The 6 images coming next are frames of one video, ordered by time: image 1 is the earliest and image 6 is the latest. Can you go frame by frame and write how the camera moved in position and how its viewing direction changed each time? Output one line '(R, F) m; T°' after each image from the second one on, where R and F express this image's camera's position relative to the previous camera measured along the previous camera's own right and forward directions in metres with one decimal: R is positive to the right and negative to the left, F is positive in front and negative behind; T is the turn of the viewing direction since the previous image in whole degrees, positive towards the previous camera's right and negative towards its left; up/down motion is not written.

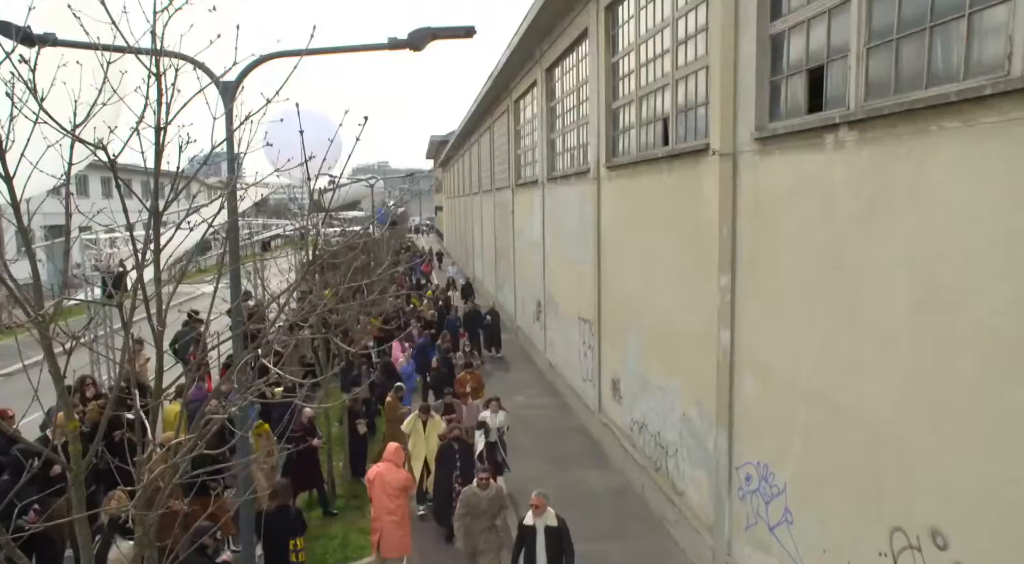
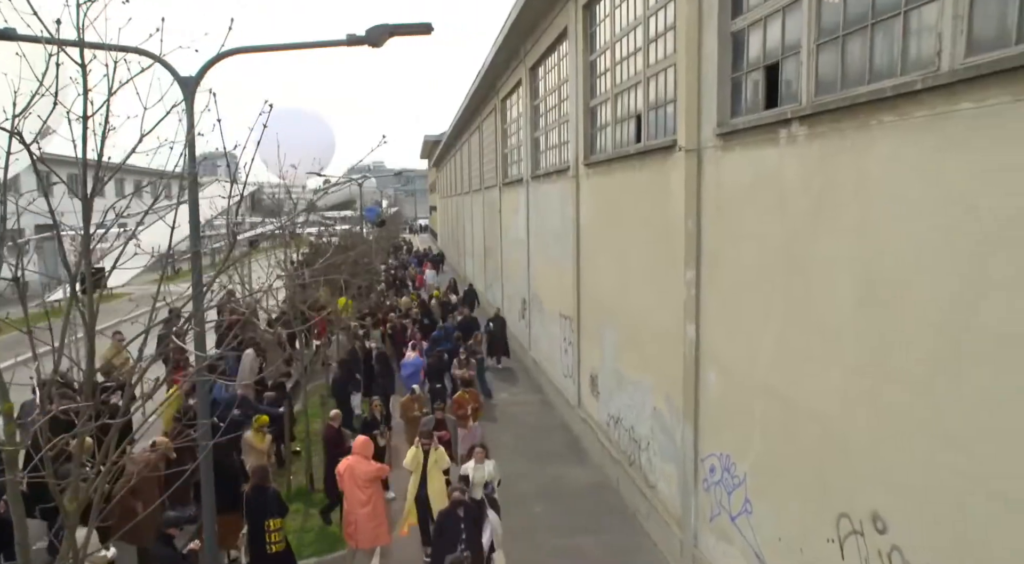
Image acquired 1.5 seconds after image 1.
(+0.3, -0.1) m; 0°
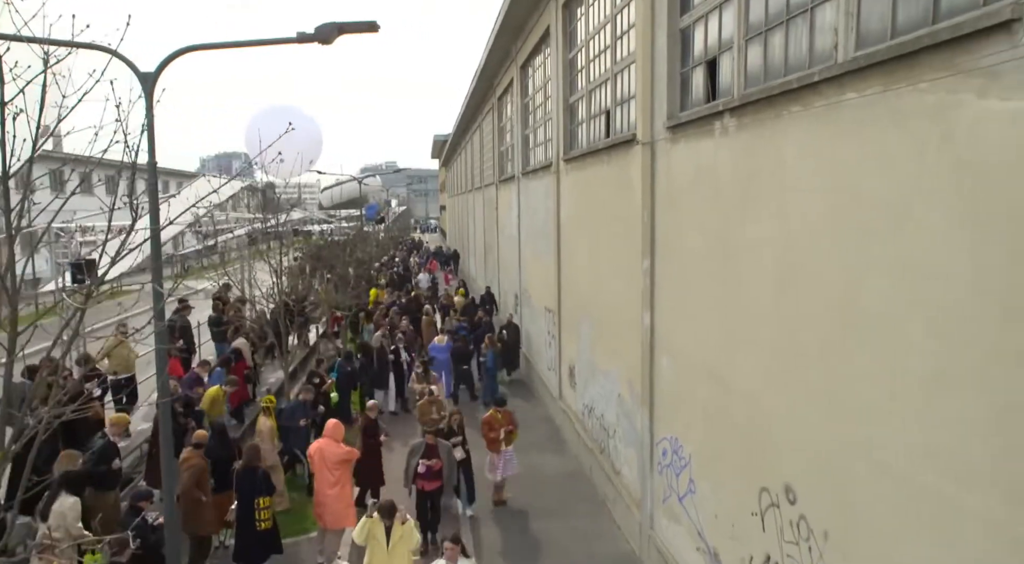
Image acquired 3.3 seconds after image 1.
(+0.5, -0.2) m; -1°
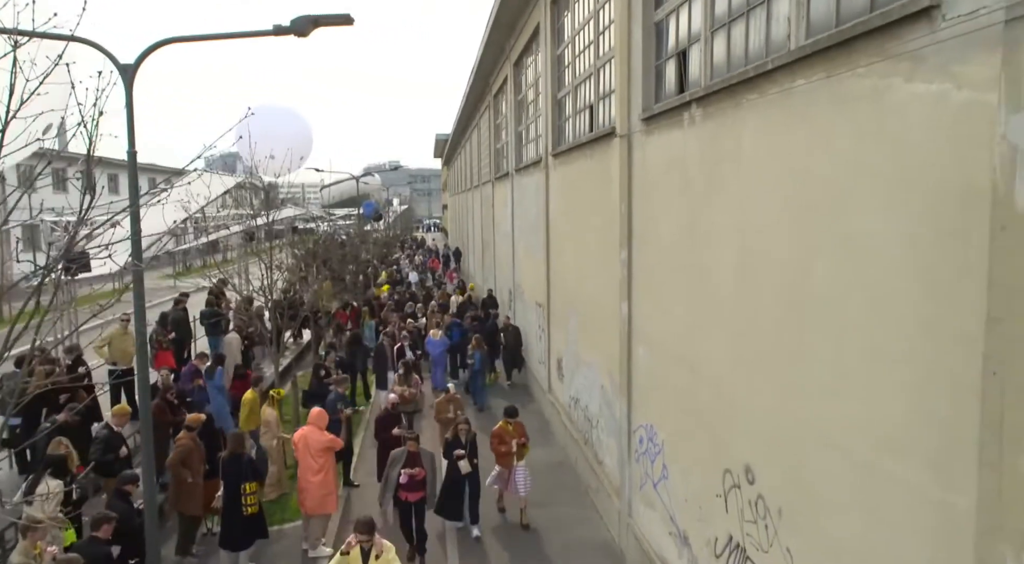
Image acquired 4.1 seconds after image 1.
(+0.3, -0.1) m; 0°
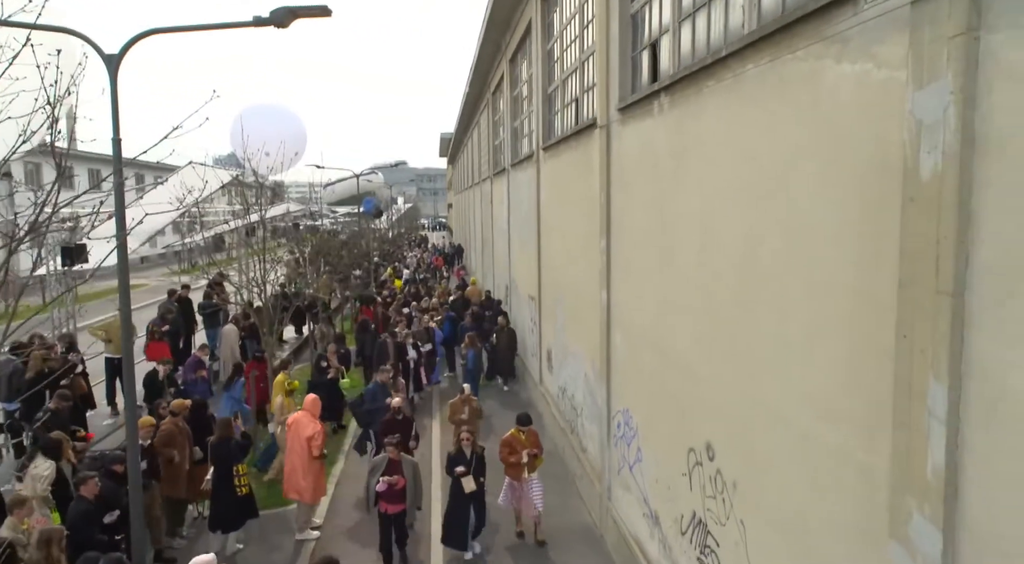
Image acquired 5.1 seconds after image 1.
(+0.3, -0.1) m; -1°
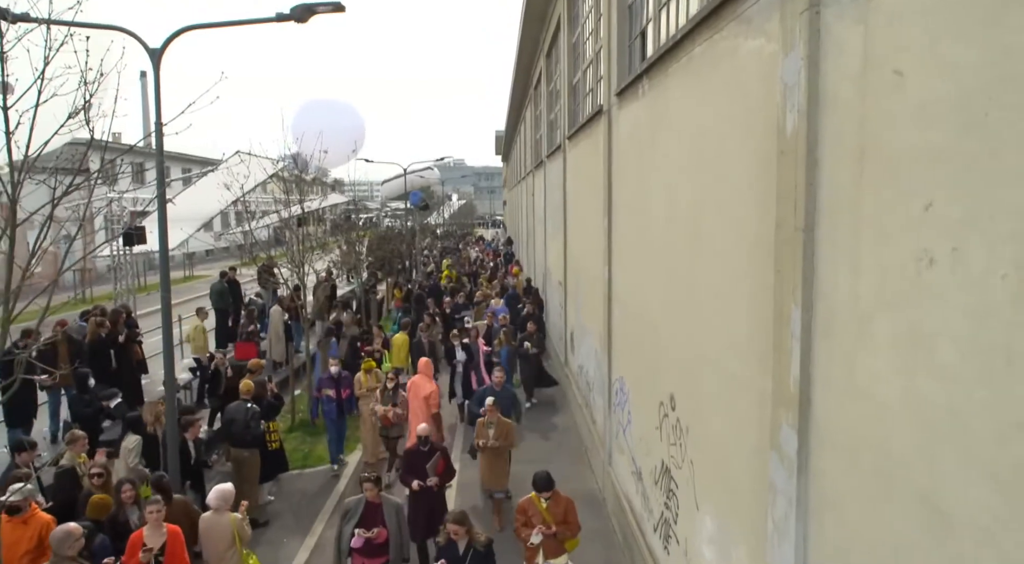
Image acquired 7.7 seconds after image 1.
(+0.6, -0.5) m; -5°
